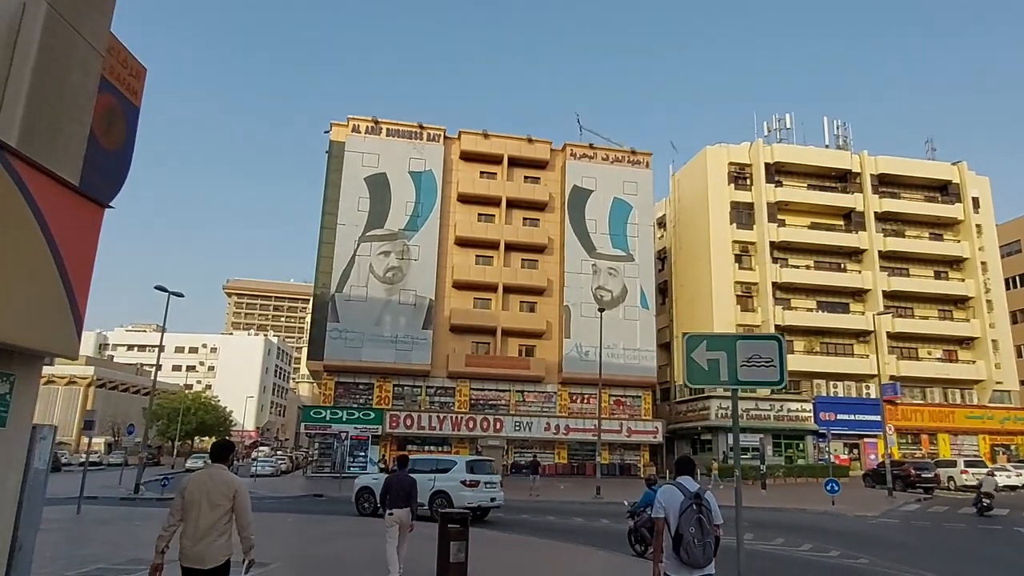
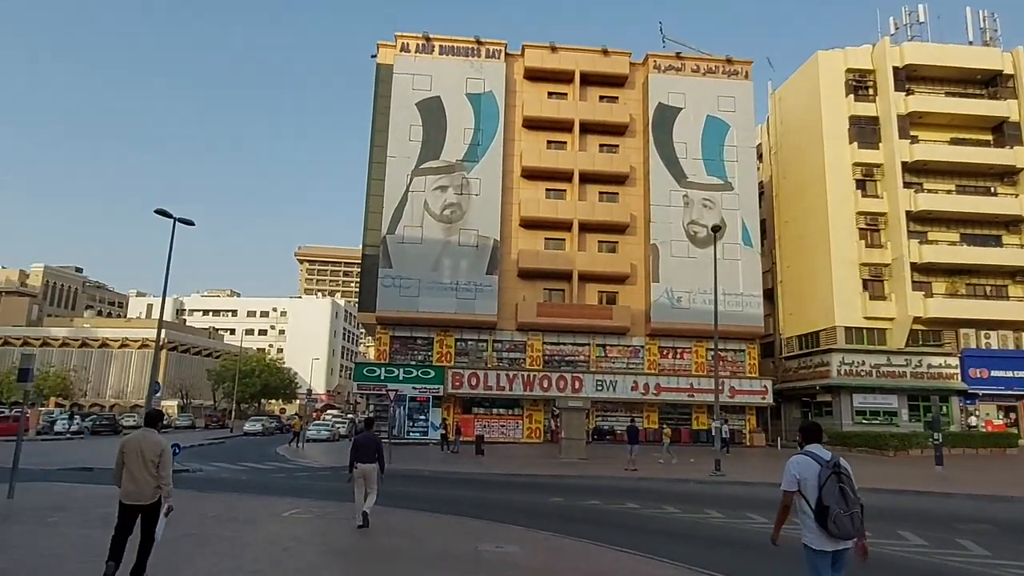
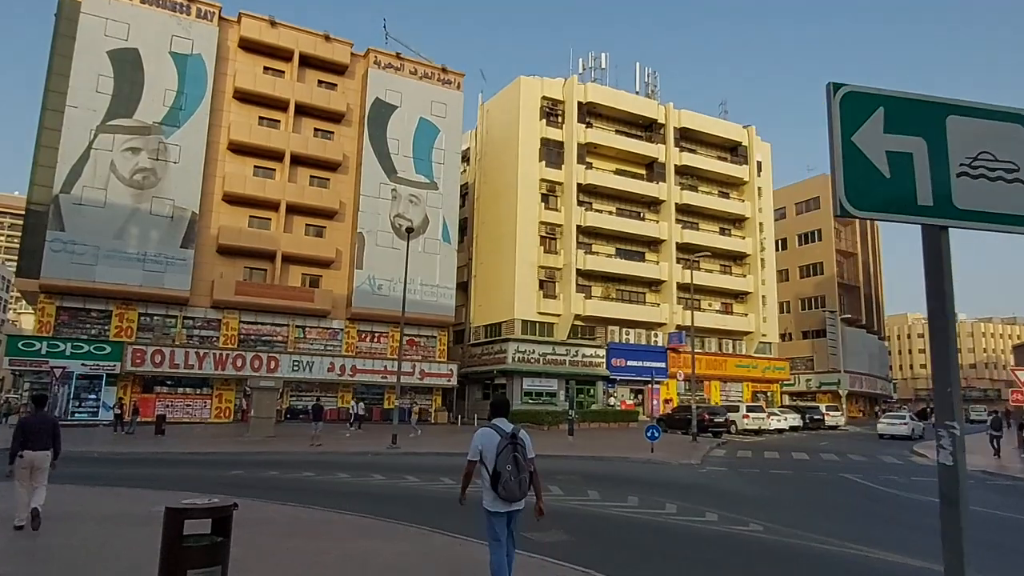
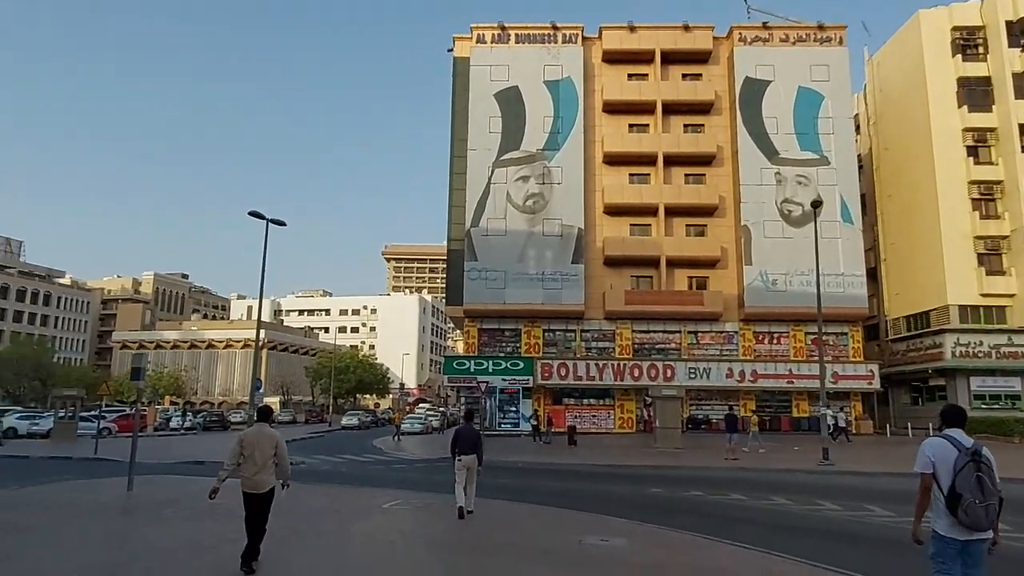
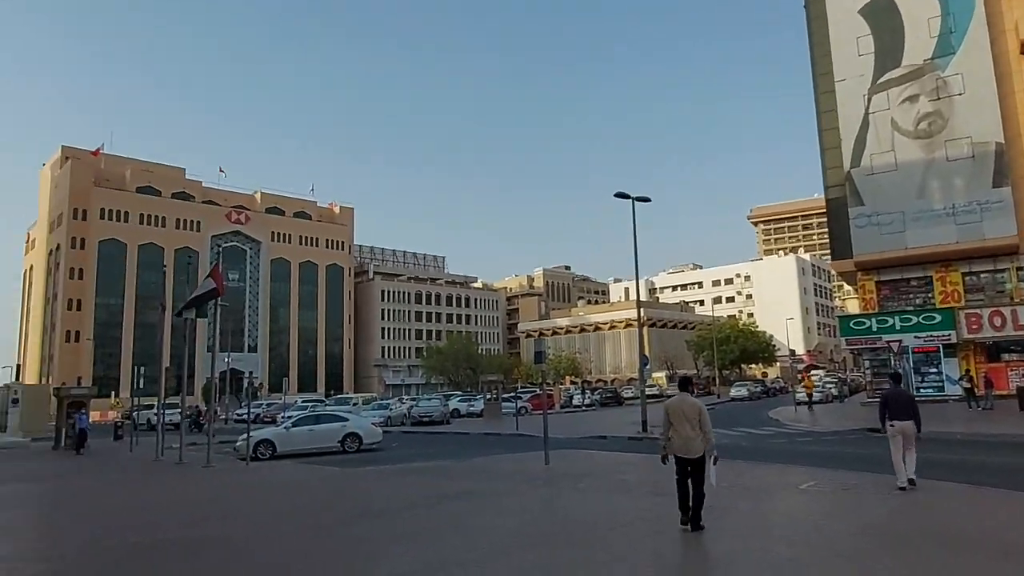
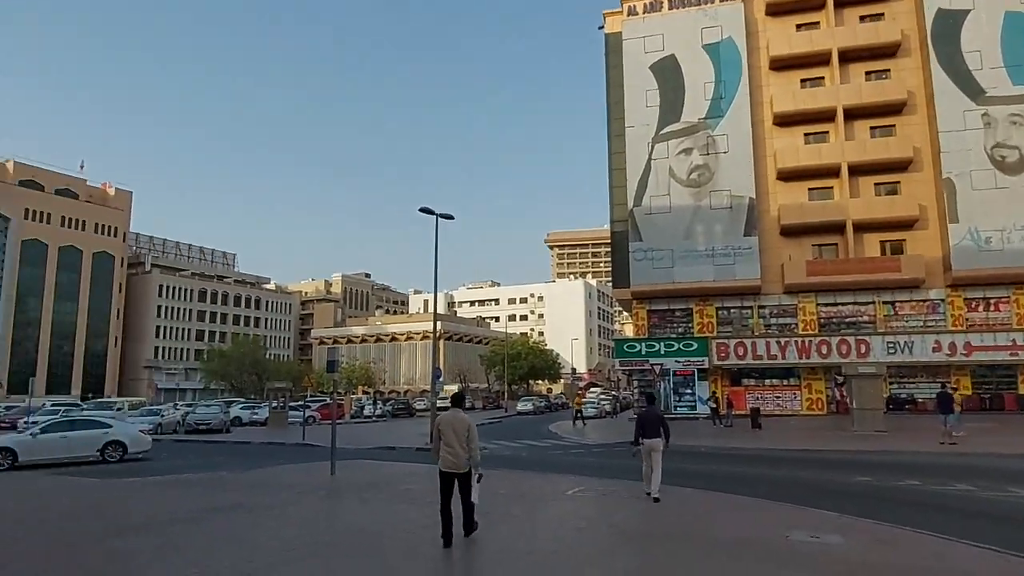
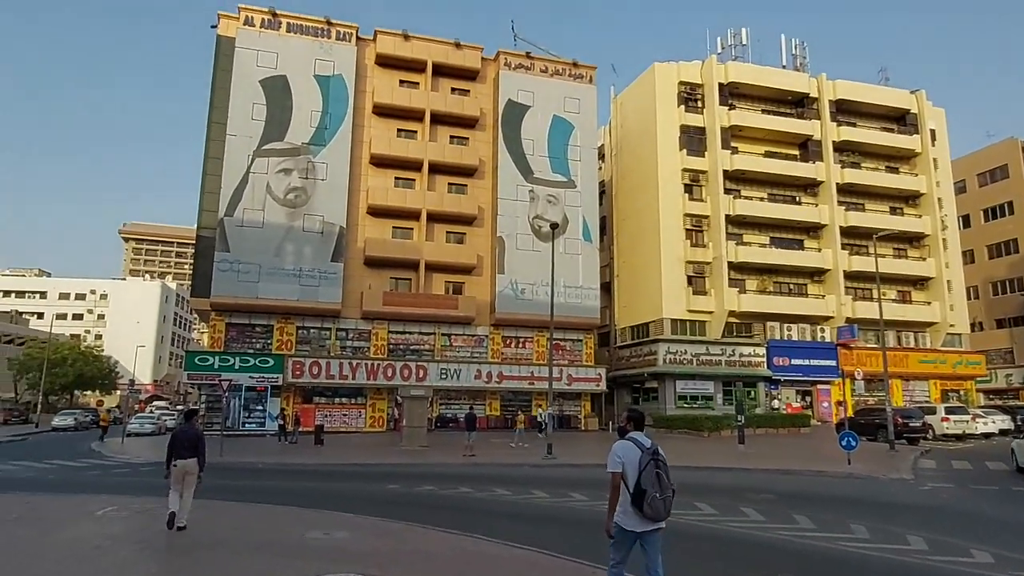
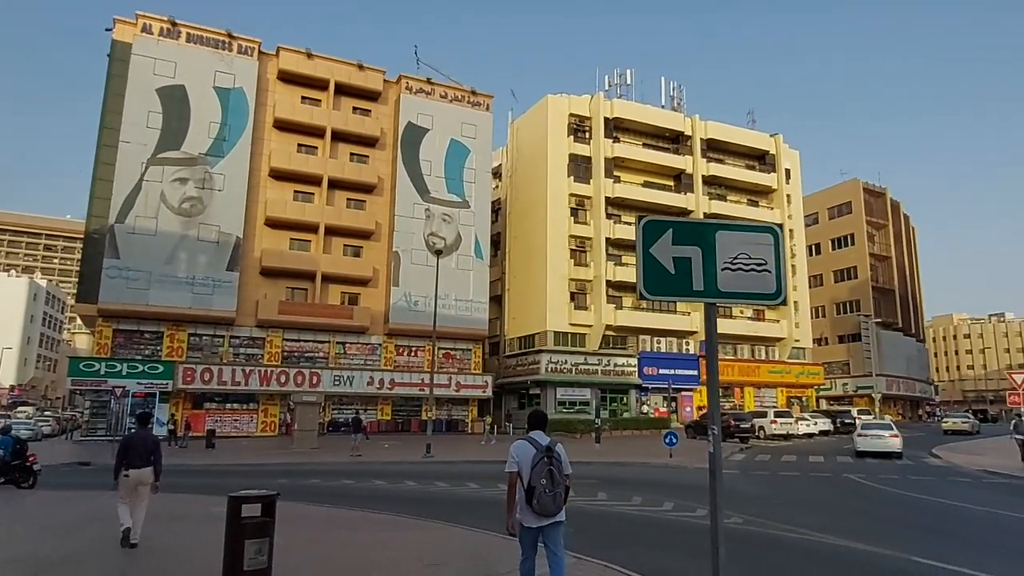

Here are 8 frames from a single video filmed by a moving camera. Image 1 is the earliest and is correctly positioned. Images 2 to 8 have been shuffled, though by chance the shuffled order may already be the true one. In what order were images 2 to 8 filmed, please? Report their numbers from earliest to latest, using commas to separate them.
8, 3, 7, 2, 4, 6, 5
